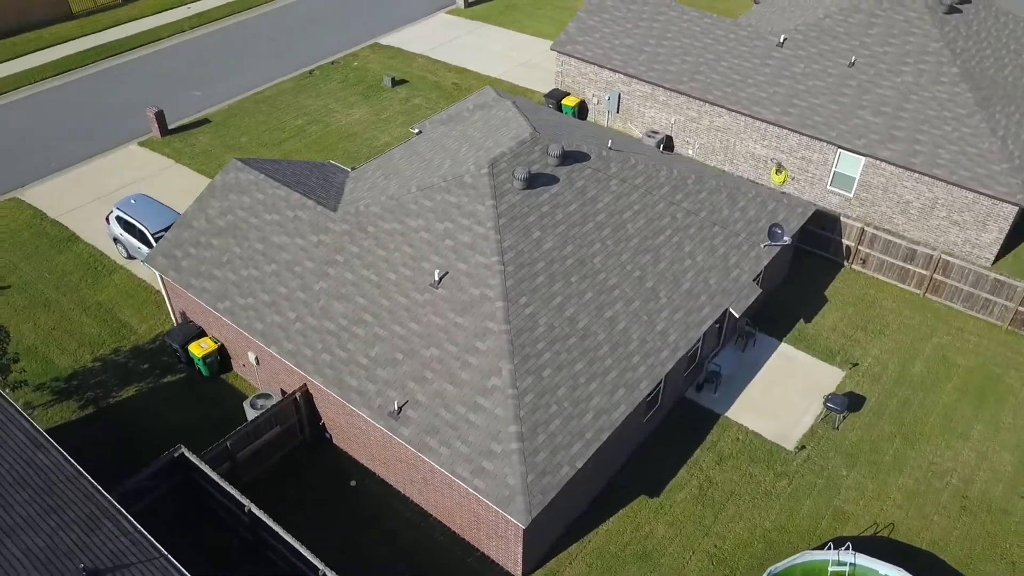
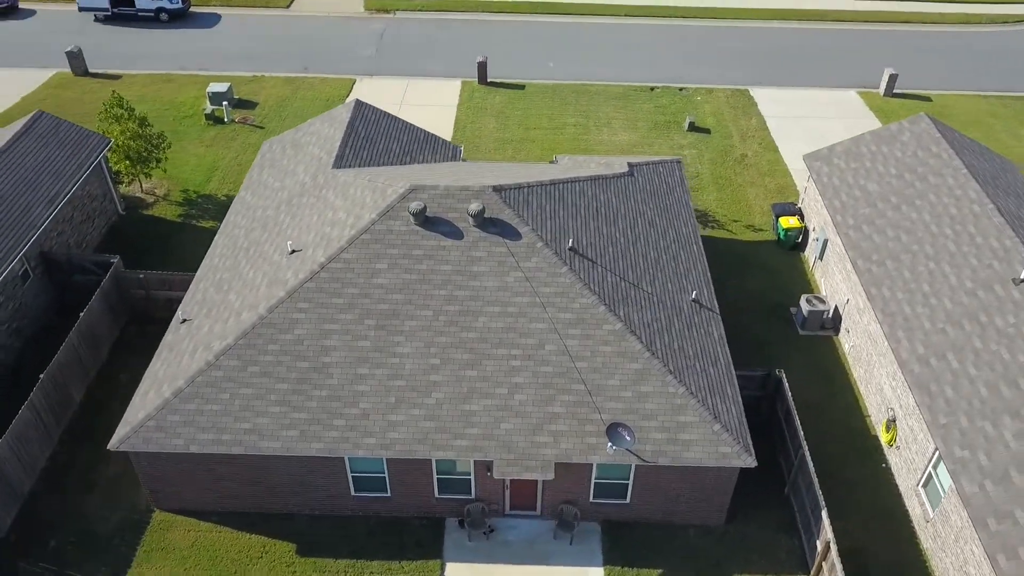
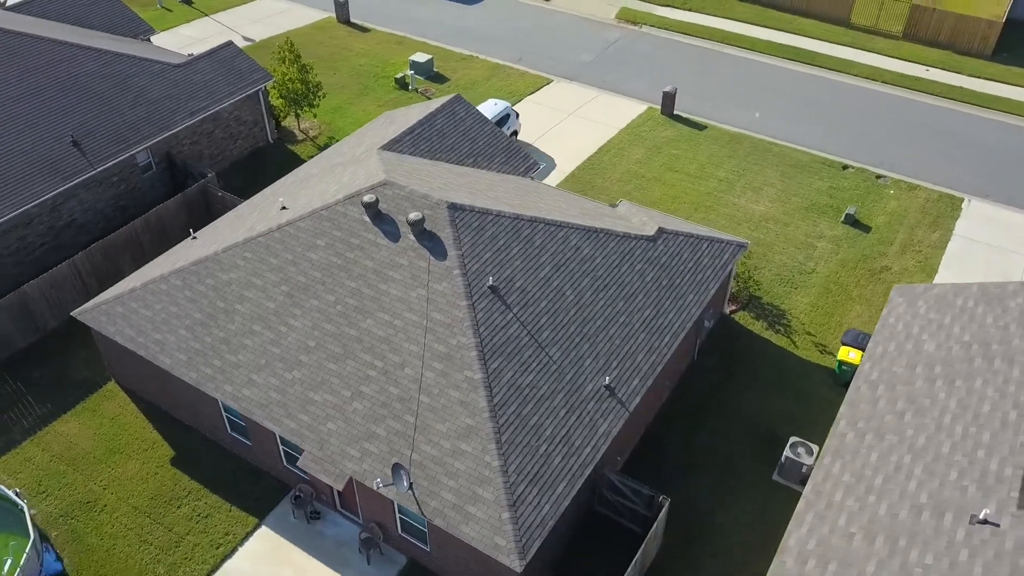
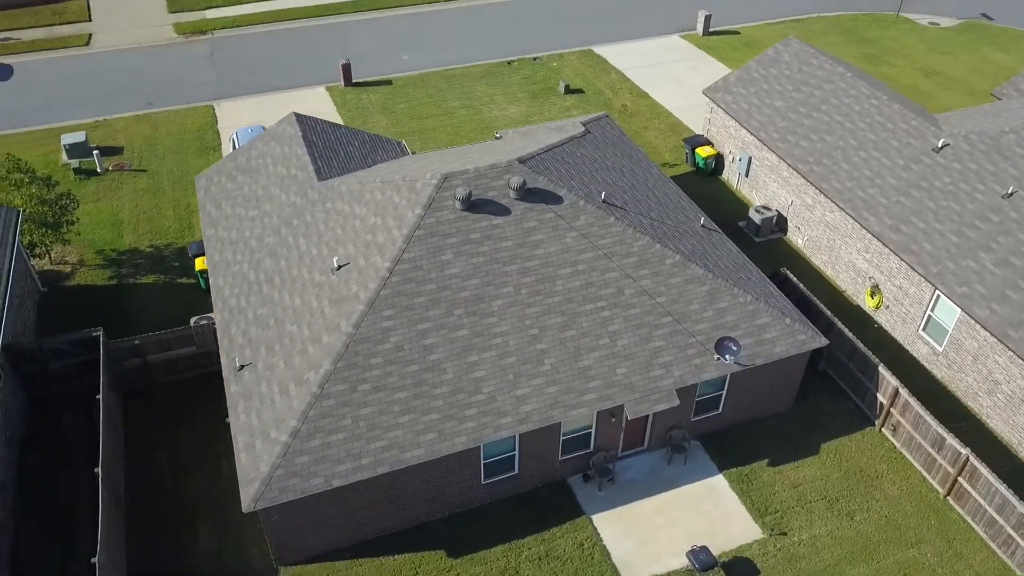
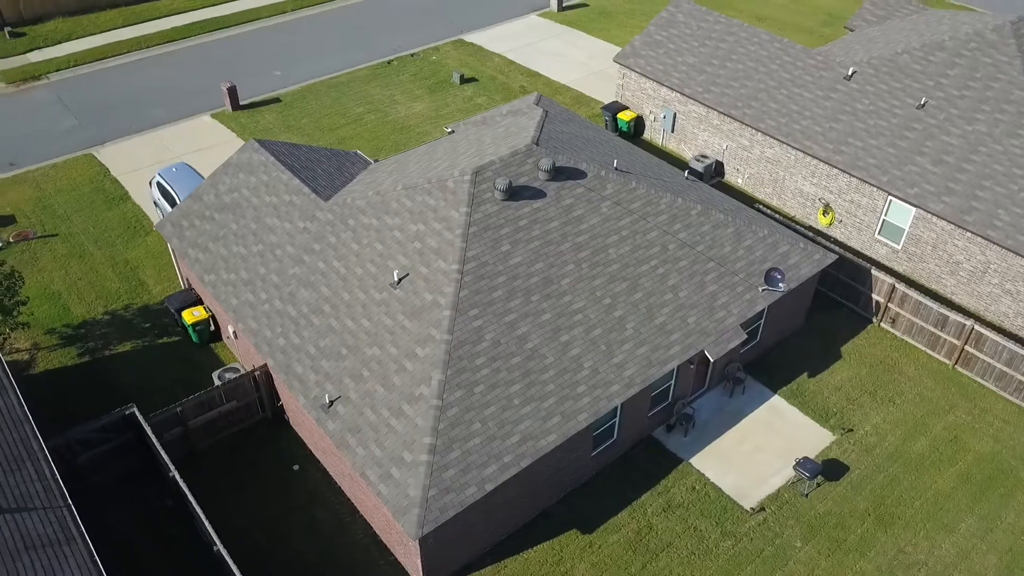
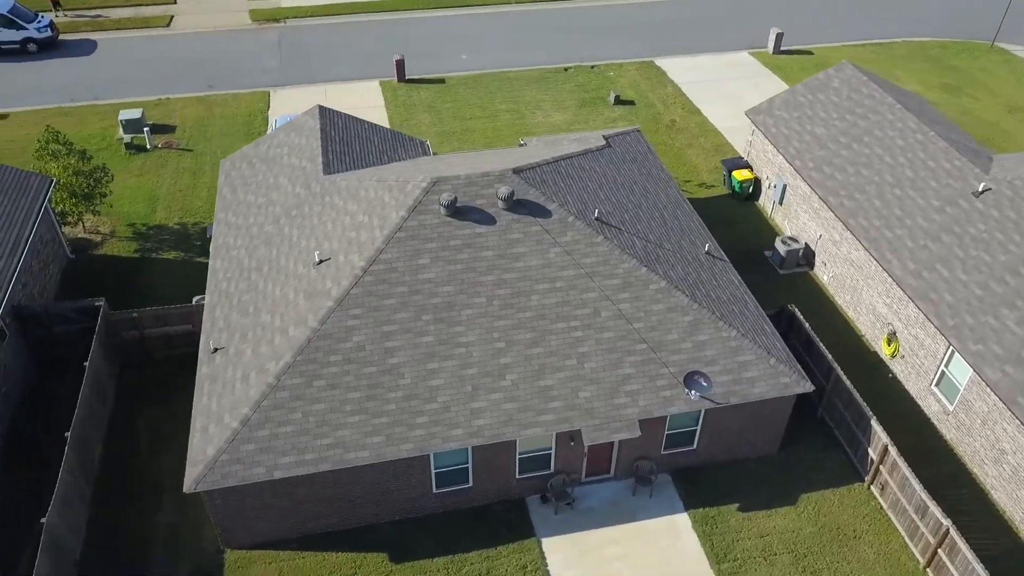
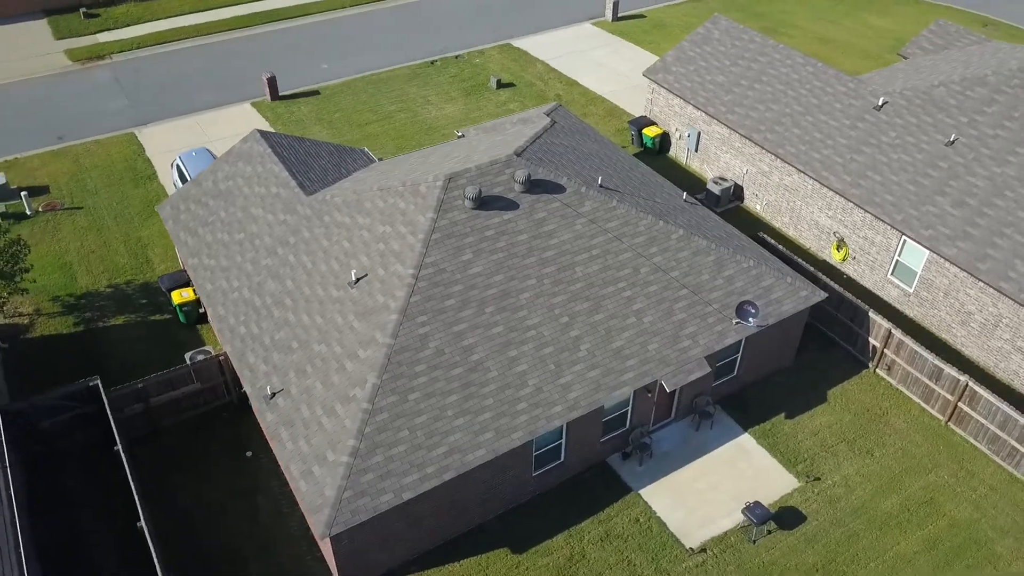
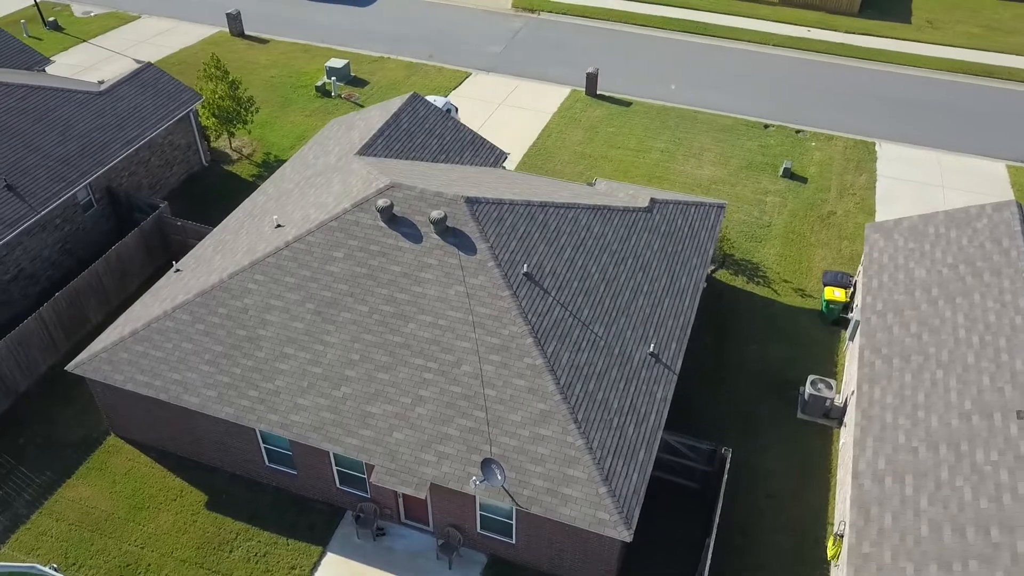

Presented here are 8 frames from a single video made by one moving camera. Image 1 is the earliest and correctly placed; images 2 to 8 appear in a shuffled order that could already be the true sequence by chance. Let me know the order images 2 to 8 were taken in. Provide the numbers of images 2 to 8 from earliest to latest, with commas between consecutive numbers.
5, 7, 4, 6, 2, 8, 3
